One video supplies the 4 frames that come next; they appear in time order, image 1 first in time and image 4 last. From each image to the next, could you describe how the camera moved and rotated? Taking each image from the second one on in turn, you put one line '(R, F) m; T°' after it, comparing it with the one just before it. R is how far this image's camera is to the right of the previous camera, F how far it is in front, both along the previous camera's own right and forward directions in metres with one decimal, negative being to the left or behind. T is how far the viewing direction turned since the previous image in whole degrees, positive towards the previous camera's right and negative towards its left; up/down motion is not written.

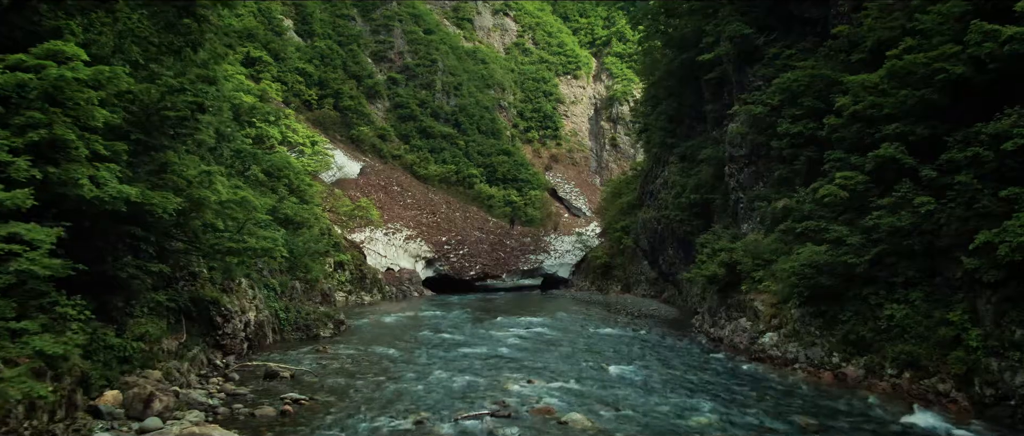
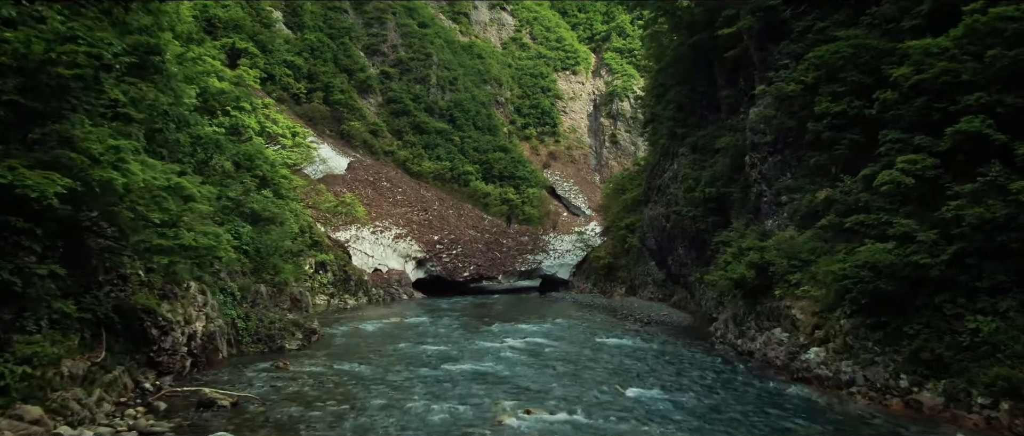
(0.0, +2.2) m; 0°
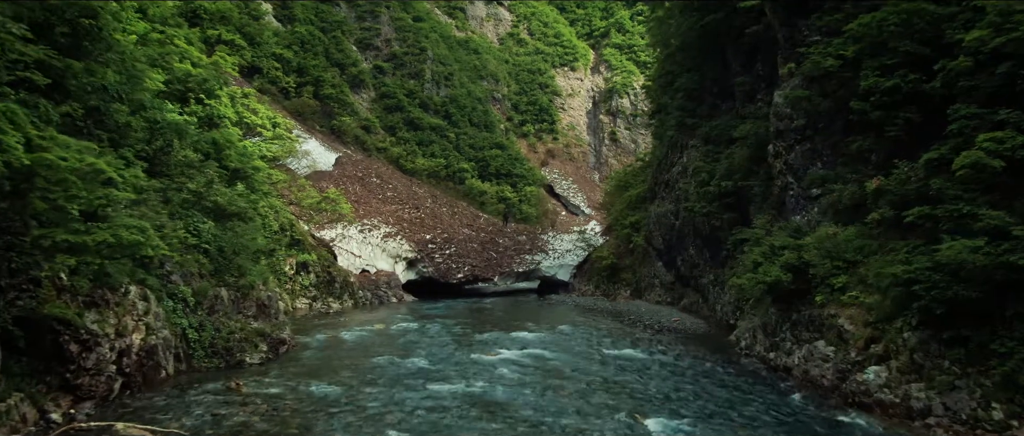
(0.0, +1.9) m; 0°
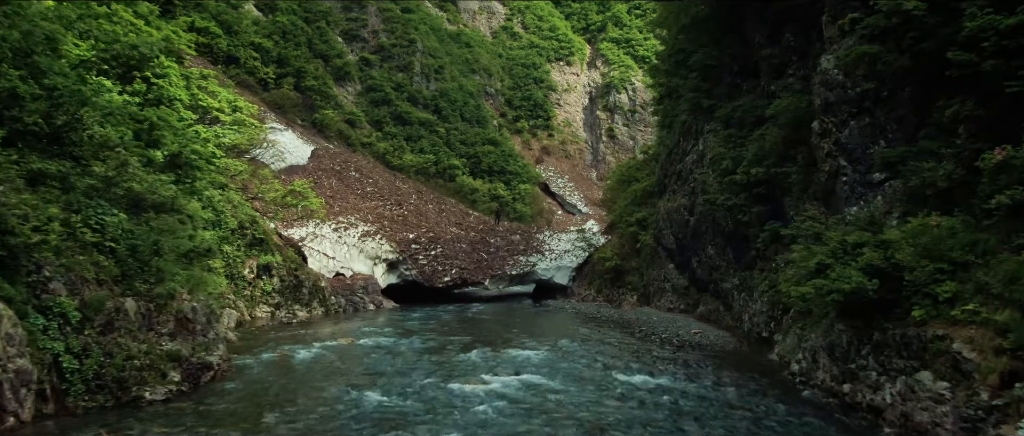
(+0.1, +3.0) m; 0°
